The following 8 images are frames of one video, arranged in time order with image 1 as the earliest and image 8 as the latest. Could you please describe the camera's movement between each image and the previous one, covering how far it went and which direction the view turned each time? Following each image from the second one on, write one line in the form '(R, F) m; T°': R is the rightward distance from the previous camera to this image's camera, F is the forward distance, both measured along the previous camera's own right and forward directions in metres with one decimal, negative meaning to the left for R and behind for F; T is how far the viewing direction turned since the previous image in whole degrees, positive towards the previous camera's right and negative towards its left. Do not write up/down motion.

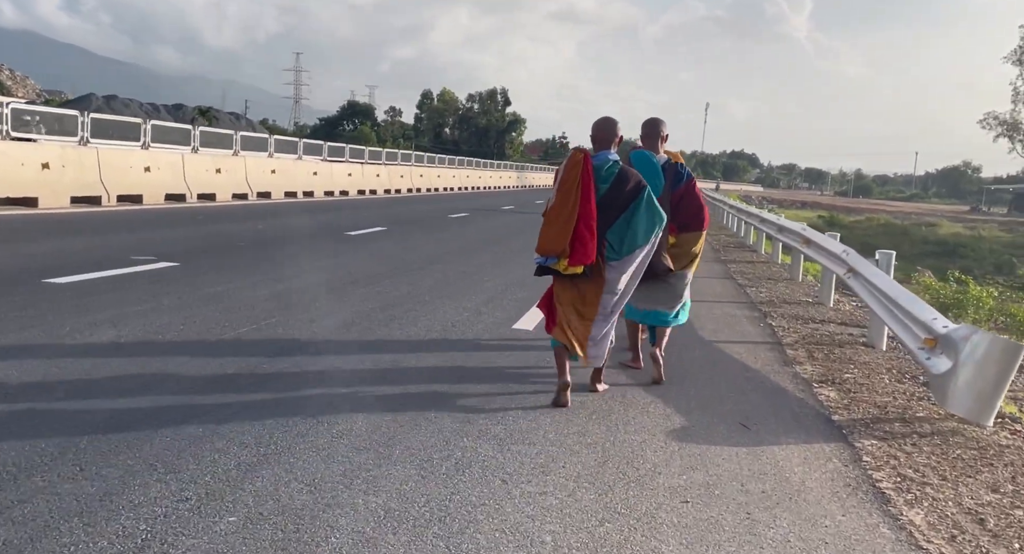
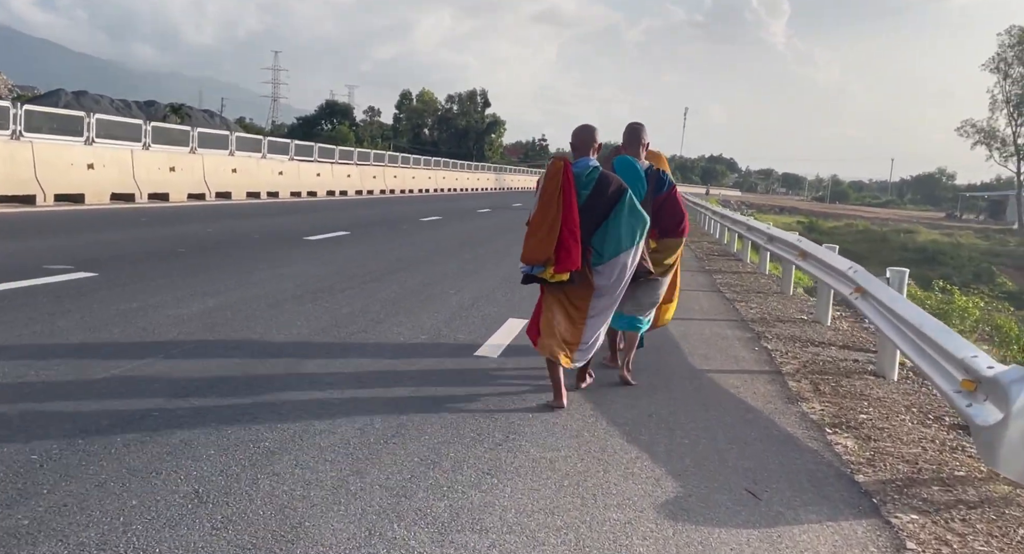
(+0.1, +1.0) m; +1°
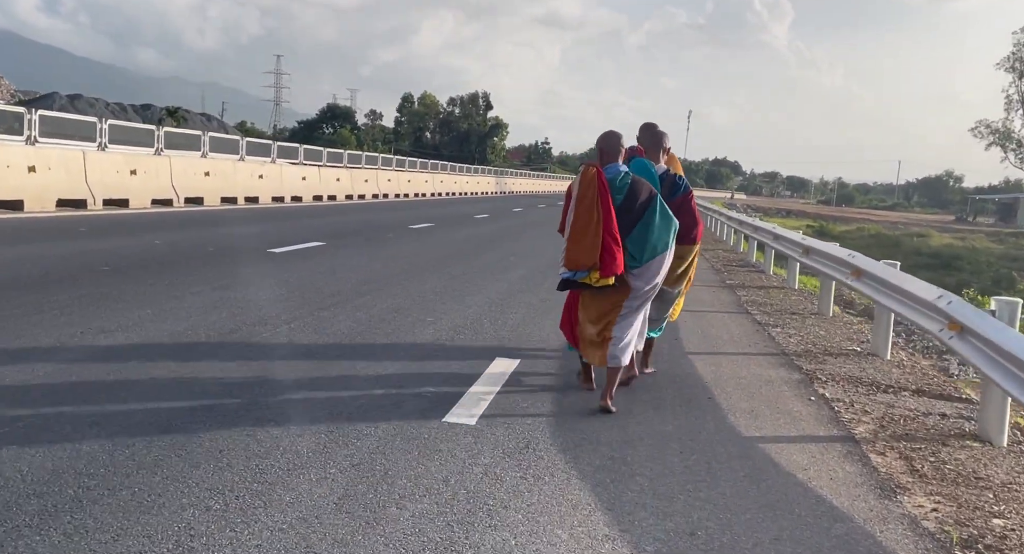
(+0.1, +1.7) m; 0°
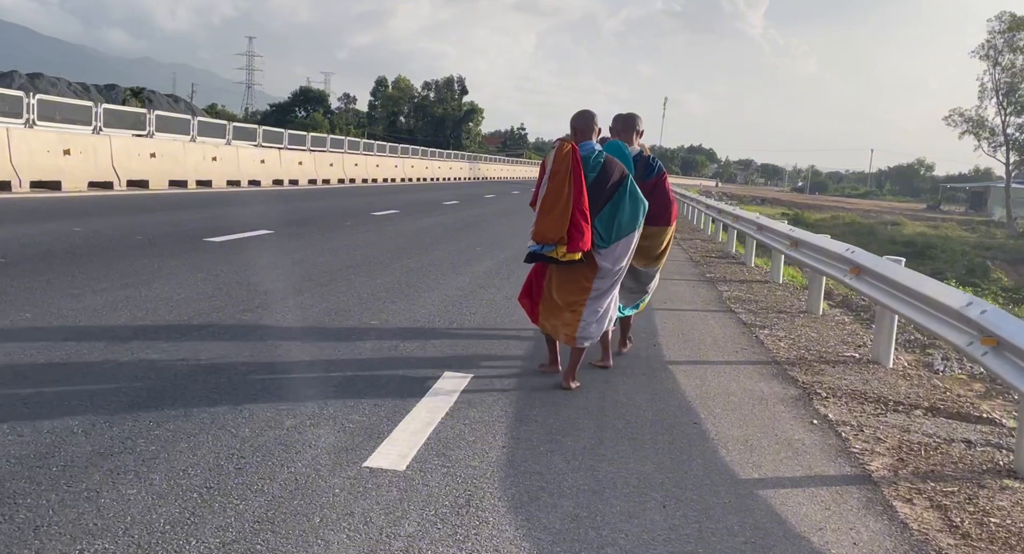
(+0.1, +1.0) m; +2°
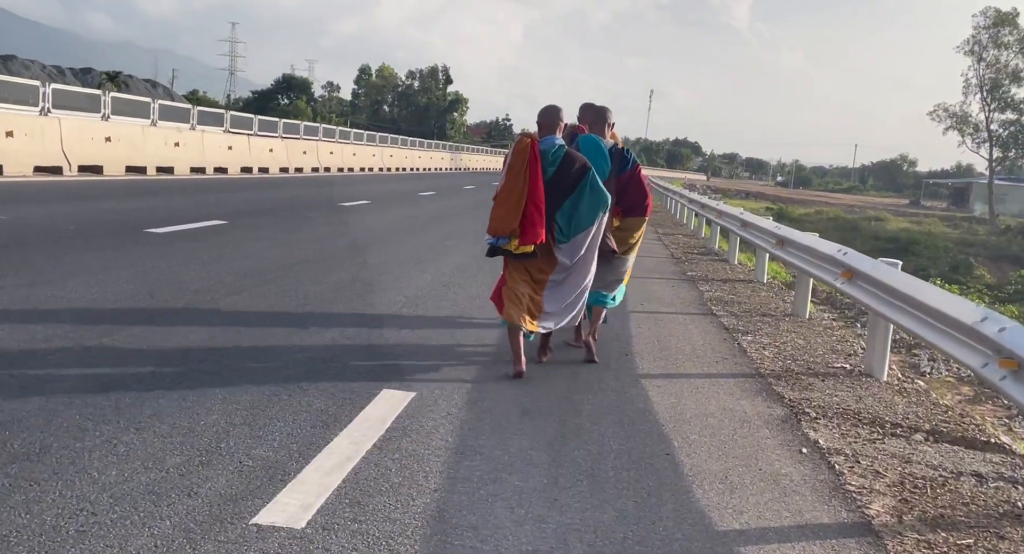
(+0.2, +0.7) m; +1°
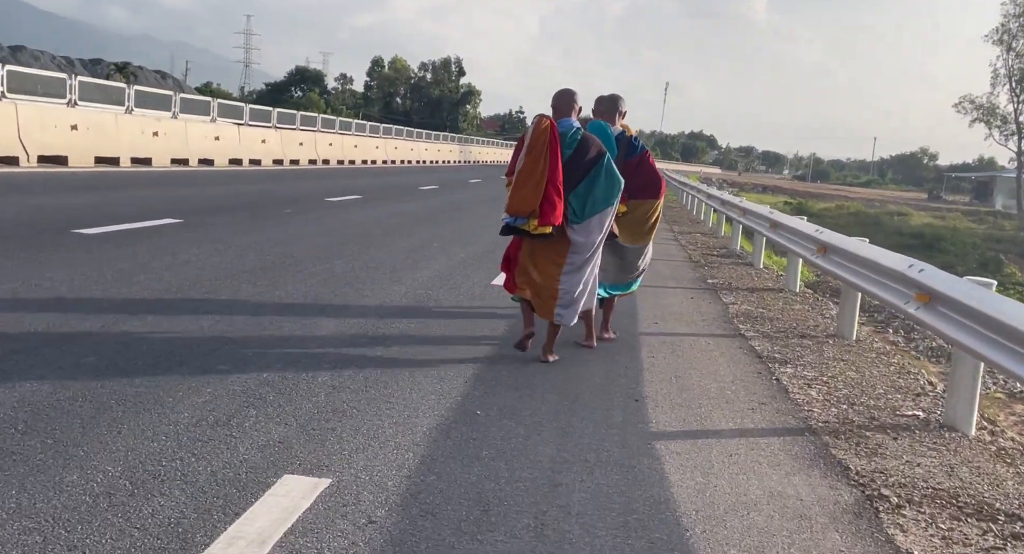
(+0.2, +1.5) m; -1°
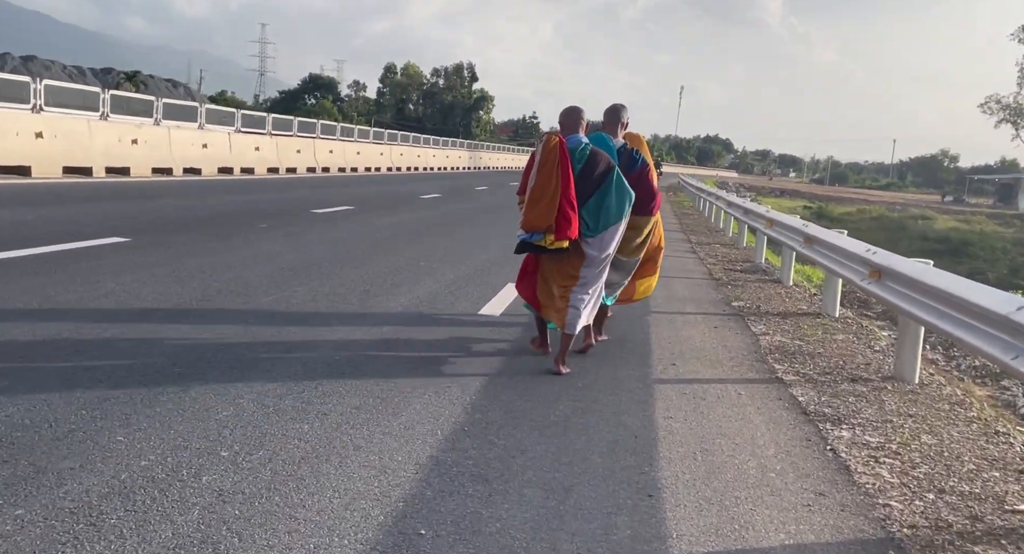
(+0.2, +1.3) m; -1°
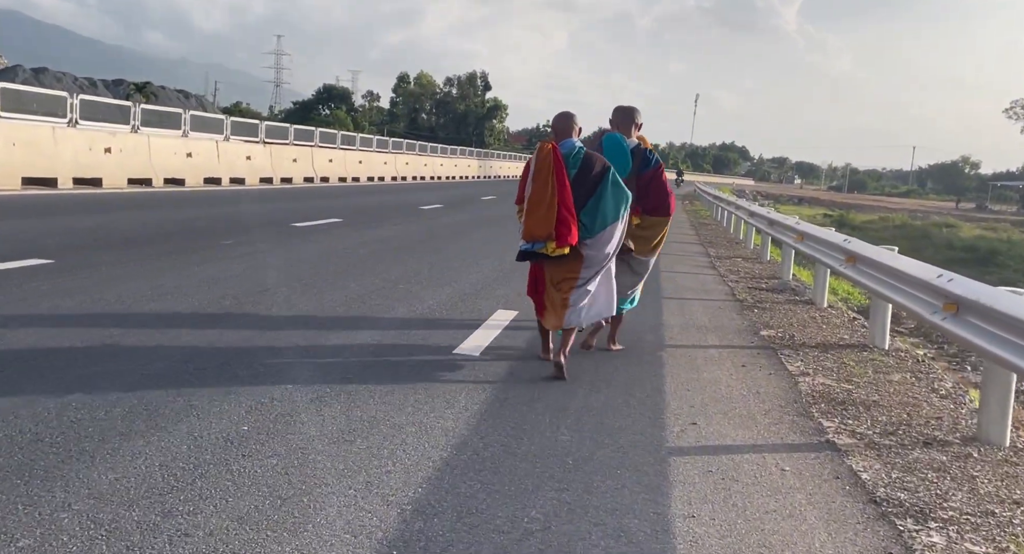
(+0.2, +1.4) m; -1°
